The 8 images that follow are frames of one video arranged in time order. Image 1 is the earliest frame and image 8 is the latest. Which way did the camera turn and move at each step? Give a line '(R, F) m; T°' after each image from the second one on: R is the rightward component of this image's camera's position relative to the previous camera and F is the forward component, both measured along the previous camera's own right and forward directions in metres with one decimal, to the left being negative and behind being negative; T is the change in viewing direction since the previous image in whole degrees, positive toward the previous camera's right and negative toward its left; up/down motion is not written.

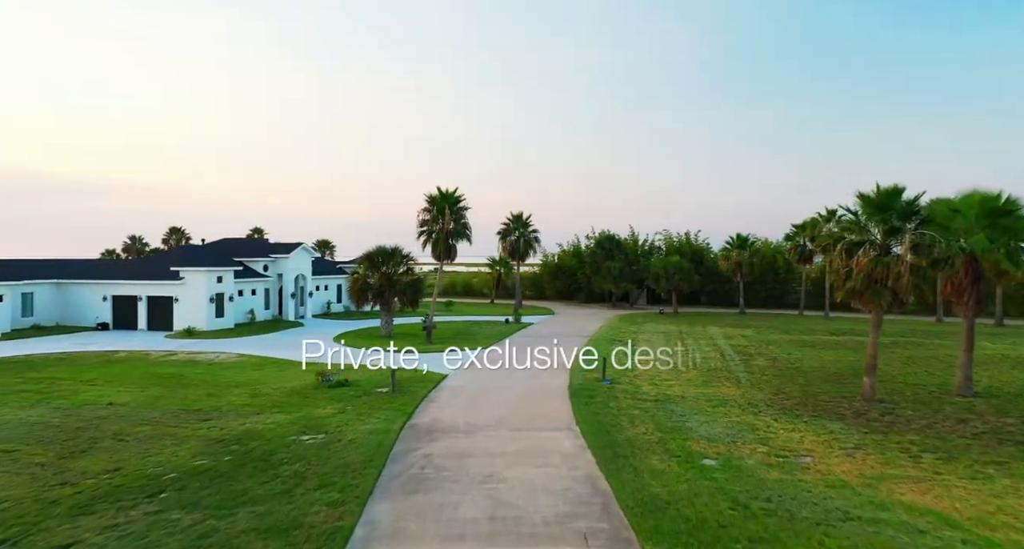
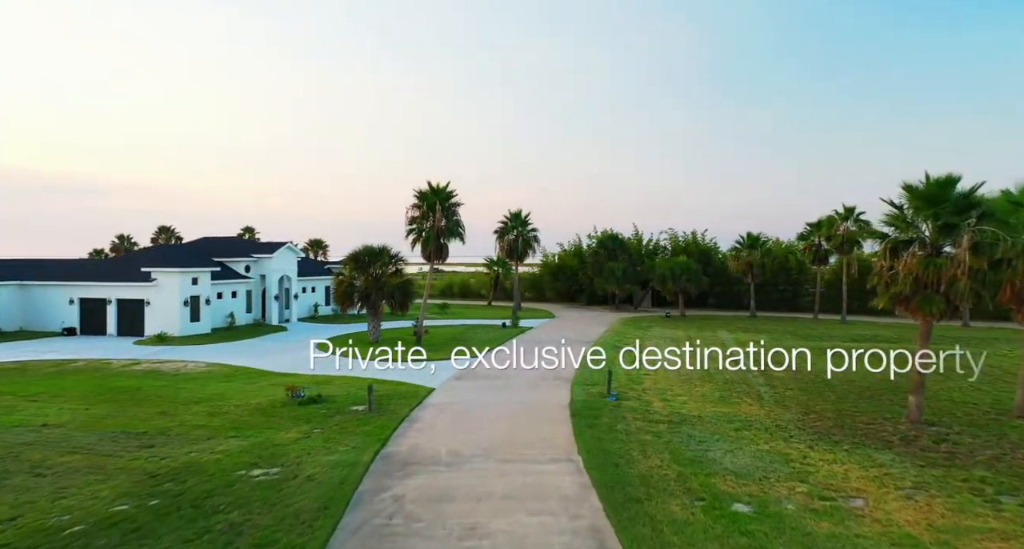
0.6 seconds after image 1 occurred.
(+0.2, +1.7) m; 0°
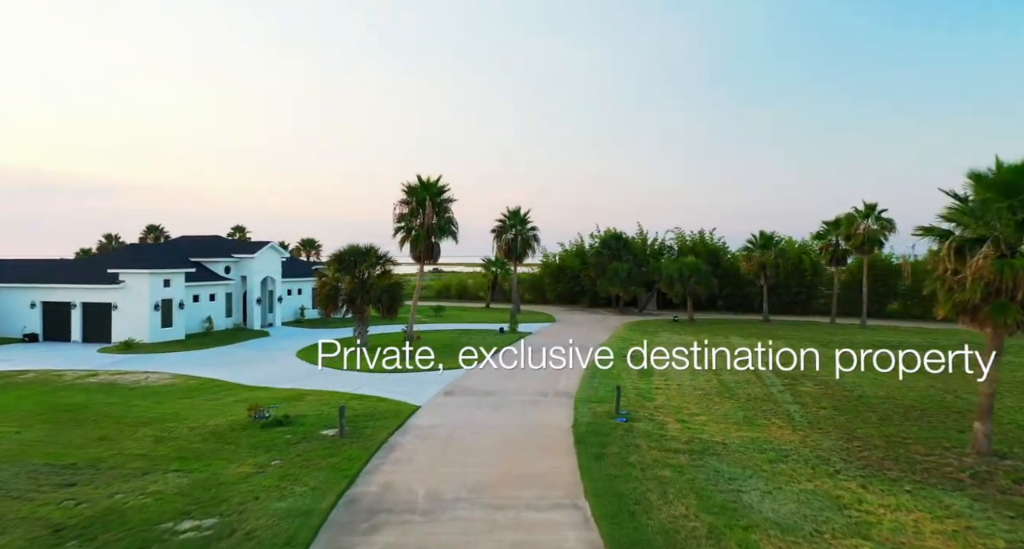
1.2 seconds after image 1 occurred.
(+0.1, +1.7) m; 0°
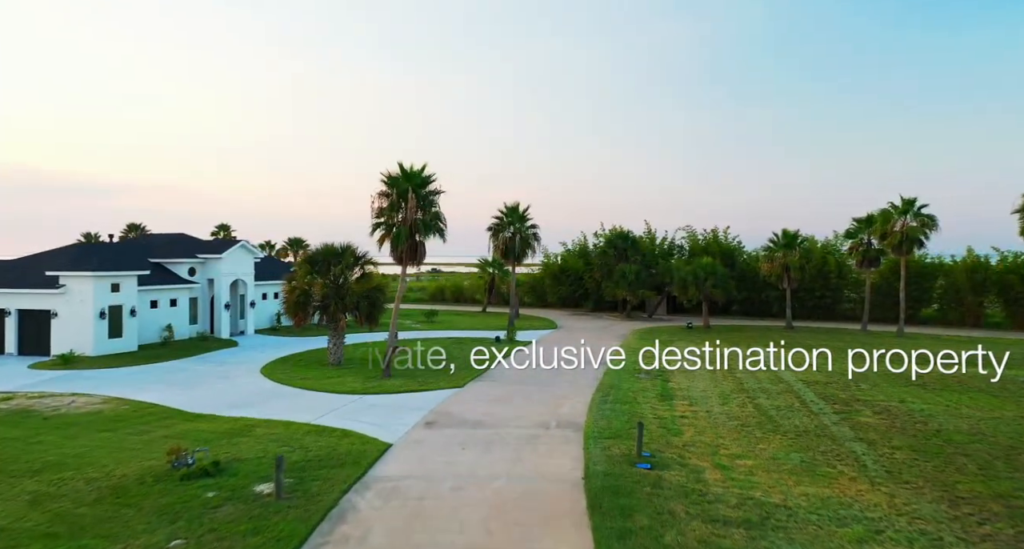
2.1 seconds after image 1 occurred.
(+0.1, +2.6) m; 0°
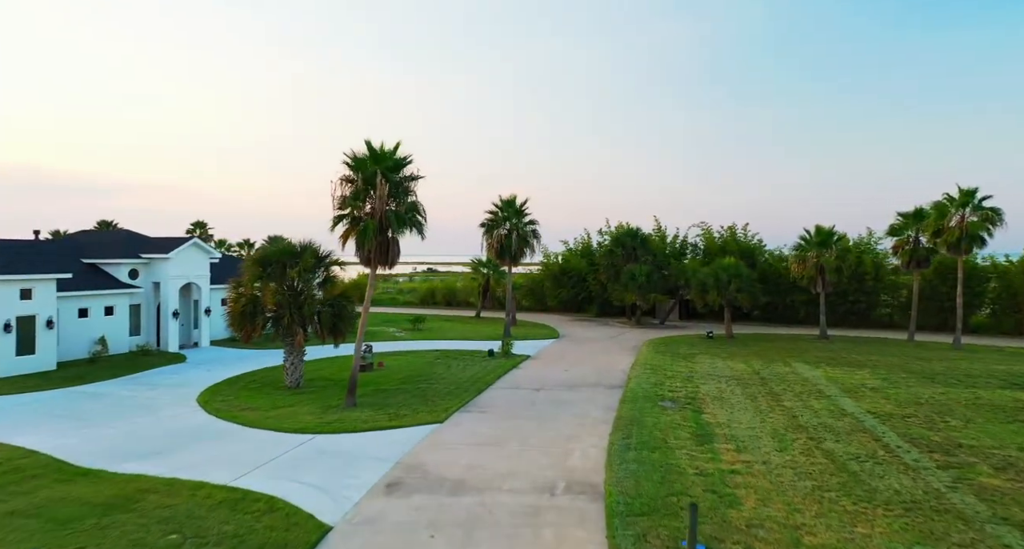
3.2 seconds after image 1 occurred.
(+0.1, +3.2) m; 0°
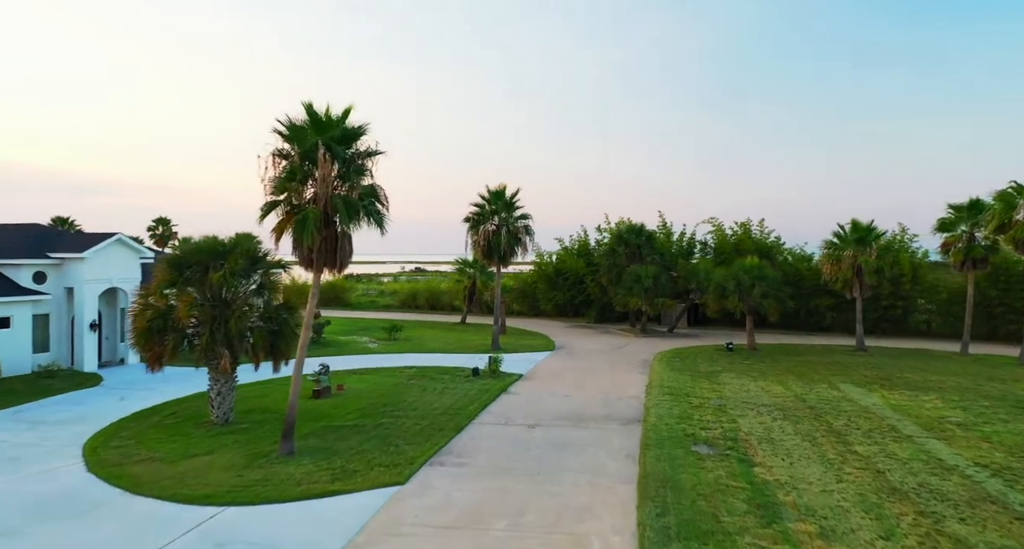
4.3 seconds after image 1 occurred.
(+0.1, +3.2) m; +1°
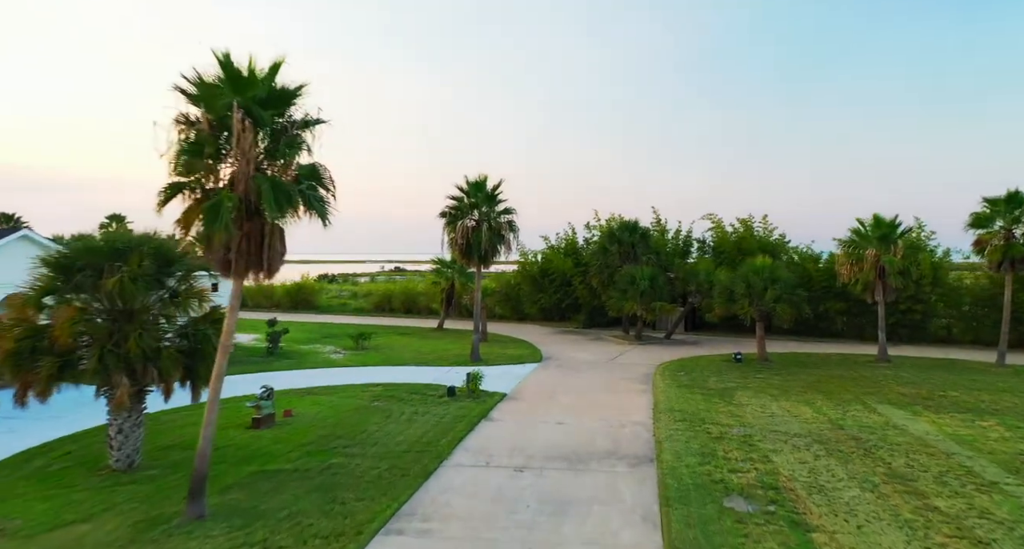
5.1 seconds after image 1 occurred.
(0.0, +2.4) m; +2°
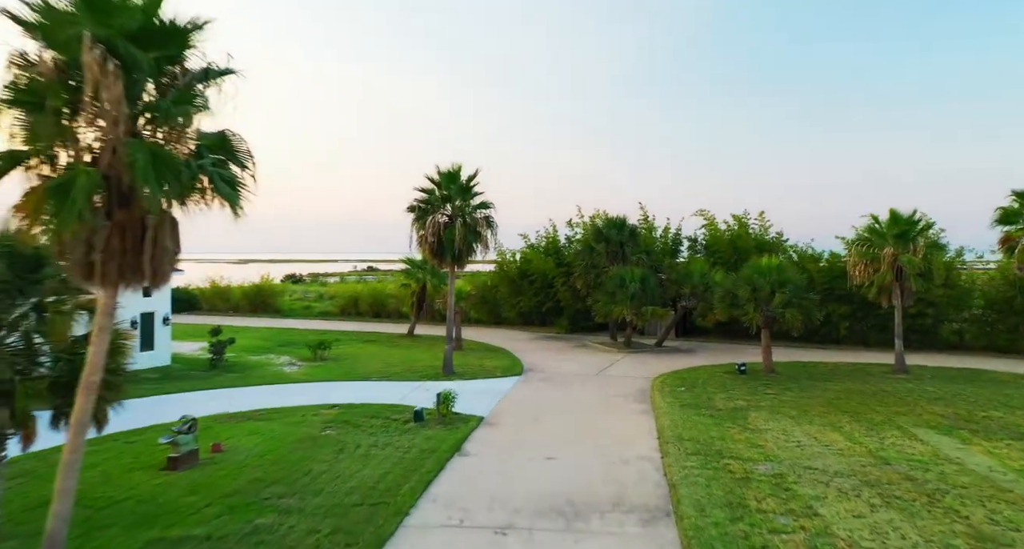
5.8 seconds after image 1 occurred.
(0.0, +2.2) m; +2°
